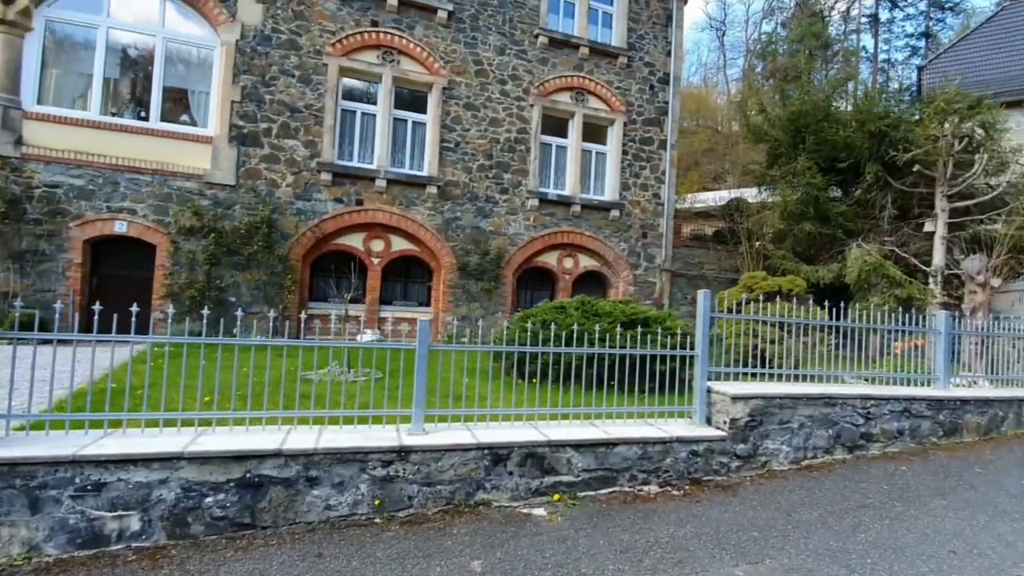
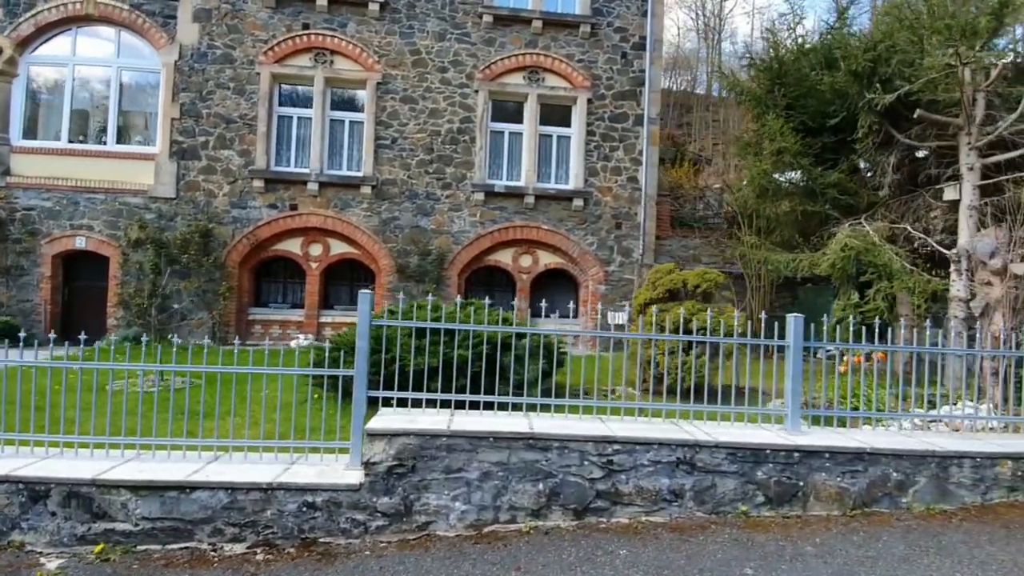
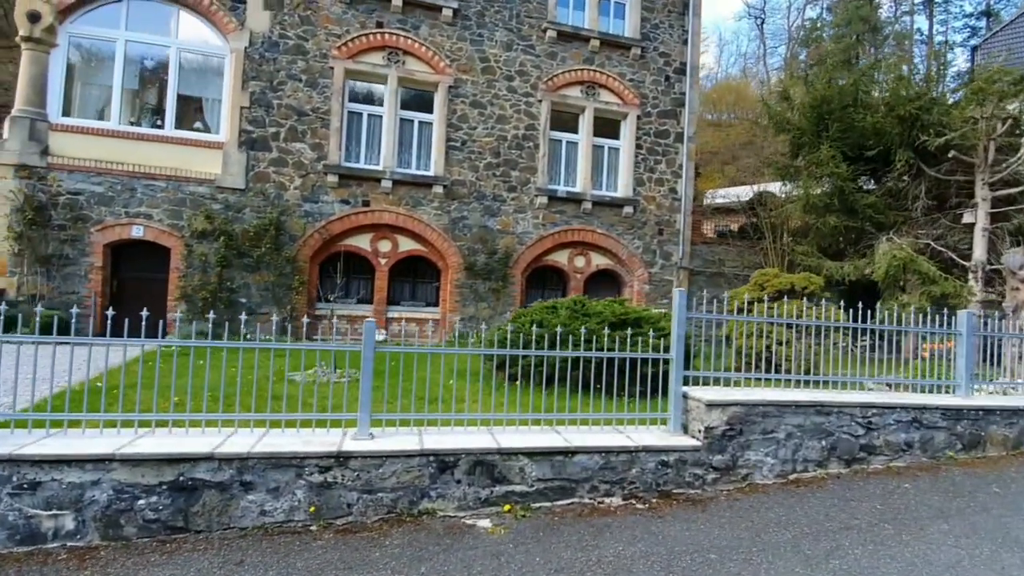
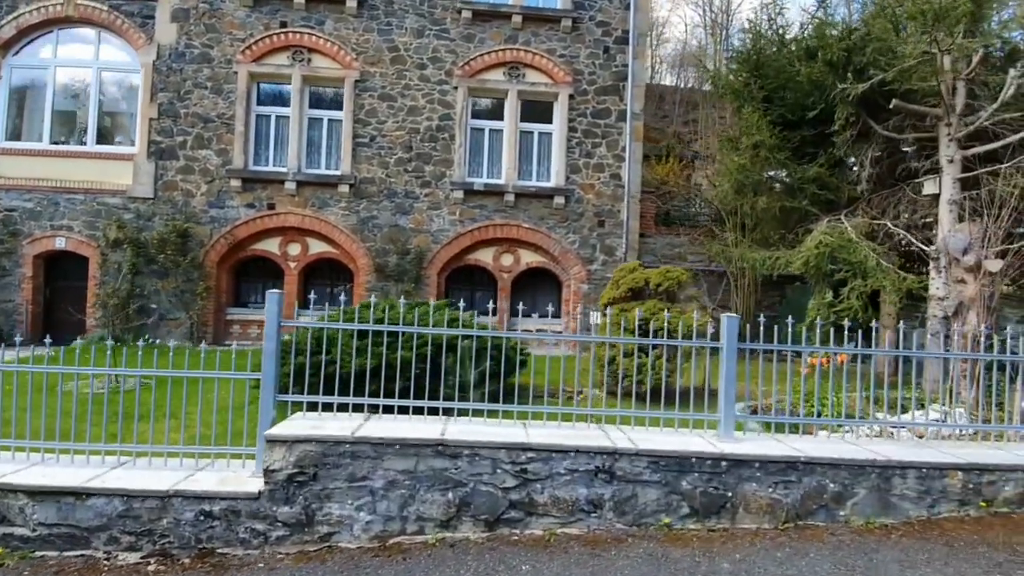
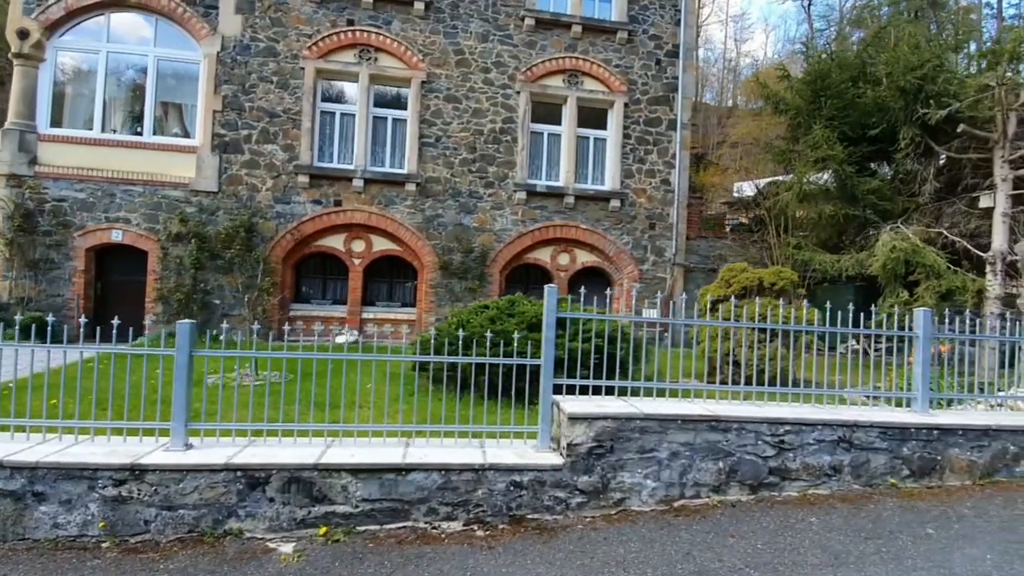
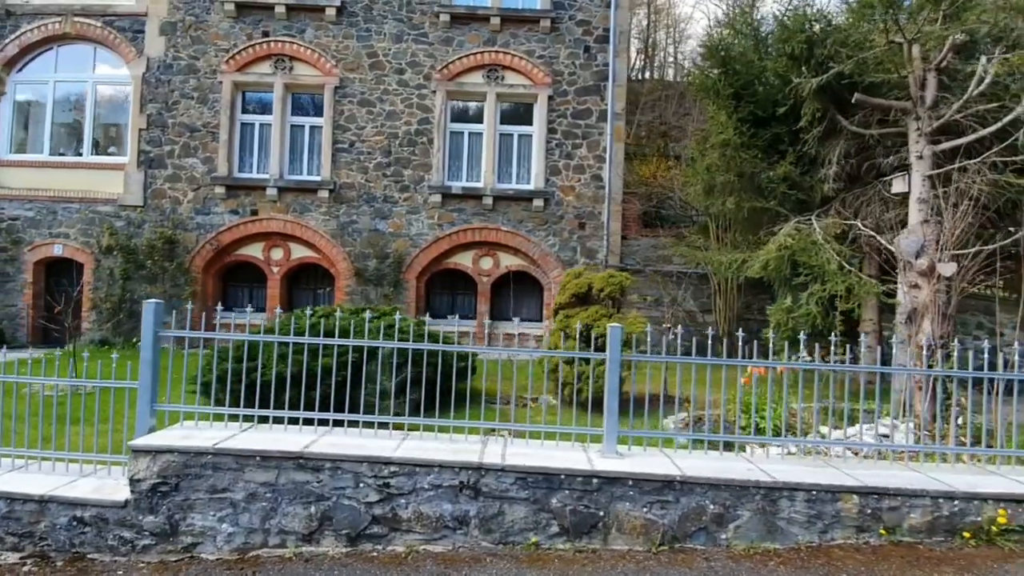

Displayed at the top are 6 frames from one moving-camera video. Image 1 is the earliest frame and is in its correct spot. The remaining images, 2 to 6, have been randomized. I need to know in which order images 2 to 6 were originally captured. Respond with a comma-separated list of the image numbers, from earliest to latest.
3, 5, 2, 4, 6
